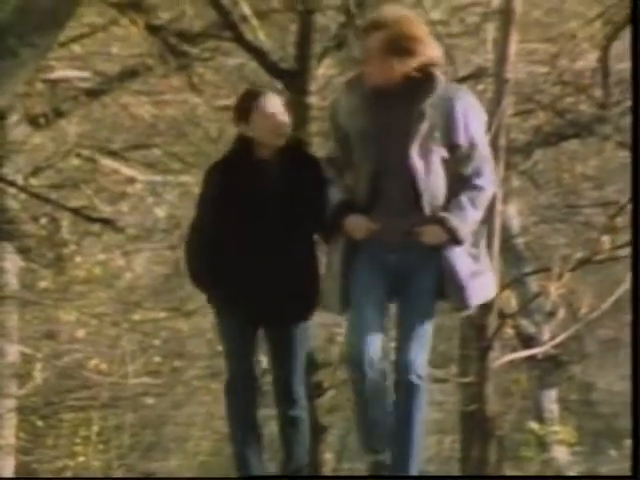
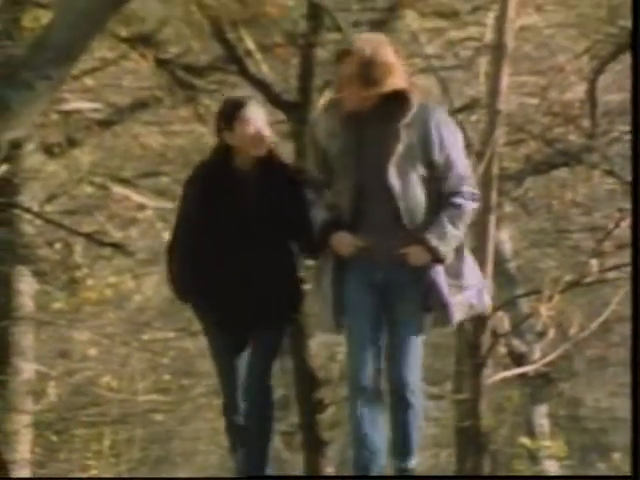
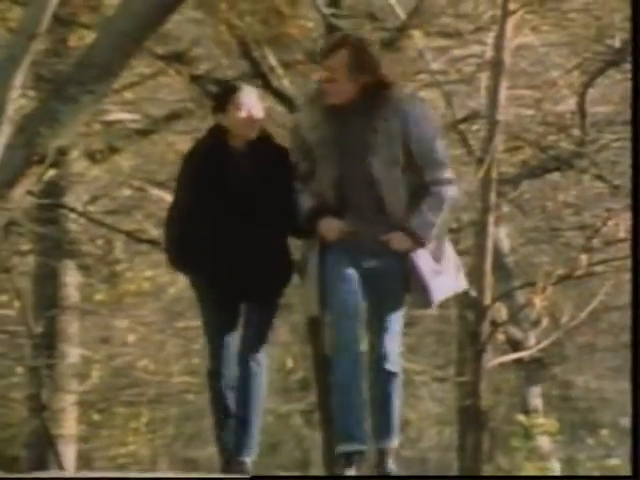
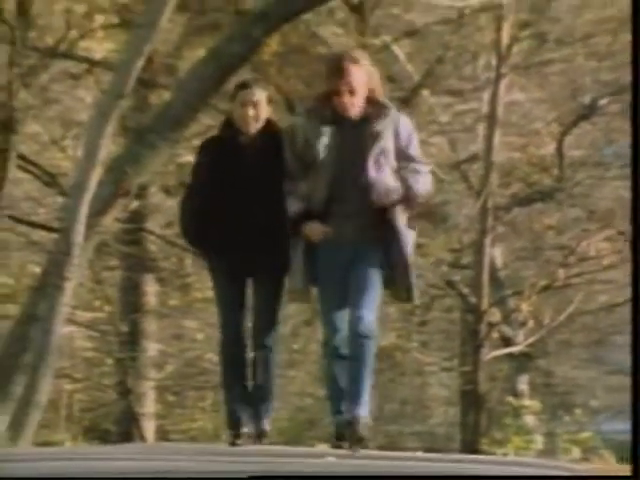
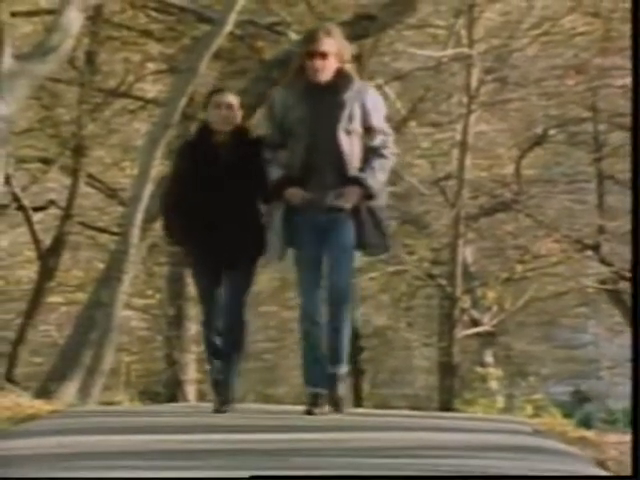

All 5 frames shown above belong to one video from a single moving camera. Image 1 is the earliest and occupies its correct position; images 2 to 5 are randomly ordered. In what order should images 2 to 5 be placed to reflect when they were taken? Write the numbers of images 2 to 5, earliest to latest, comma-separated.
2, 3, 4, 5
